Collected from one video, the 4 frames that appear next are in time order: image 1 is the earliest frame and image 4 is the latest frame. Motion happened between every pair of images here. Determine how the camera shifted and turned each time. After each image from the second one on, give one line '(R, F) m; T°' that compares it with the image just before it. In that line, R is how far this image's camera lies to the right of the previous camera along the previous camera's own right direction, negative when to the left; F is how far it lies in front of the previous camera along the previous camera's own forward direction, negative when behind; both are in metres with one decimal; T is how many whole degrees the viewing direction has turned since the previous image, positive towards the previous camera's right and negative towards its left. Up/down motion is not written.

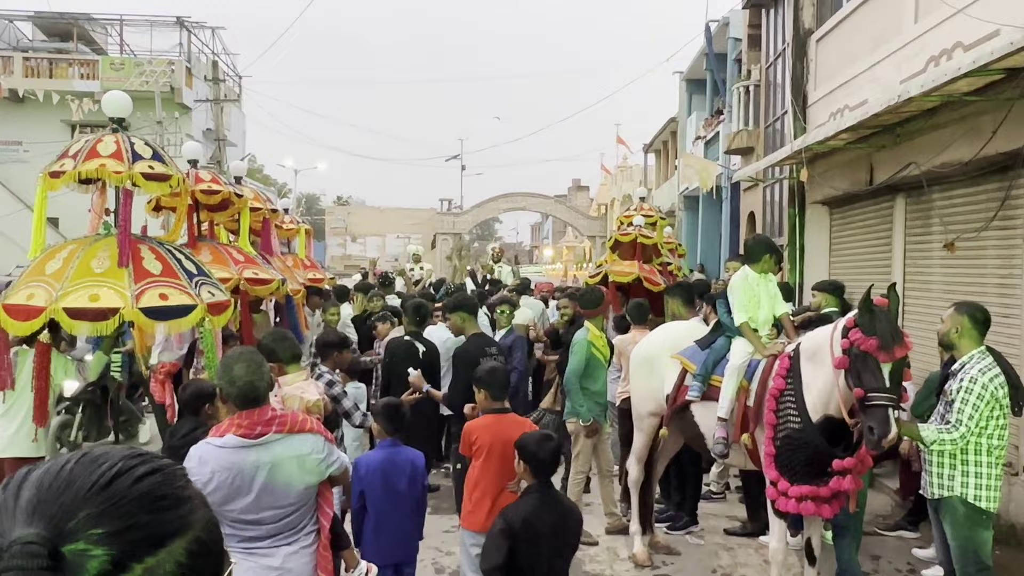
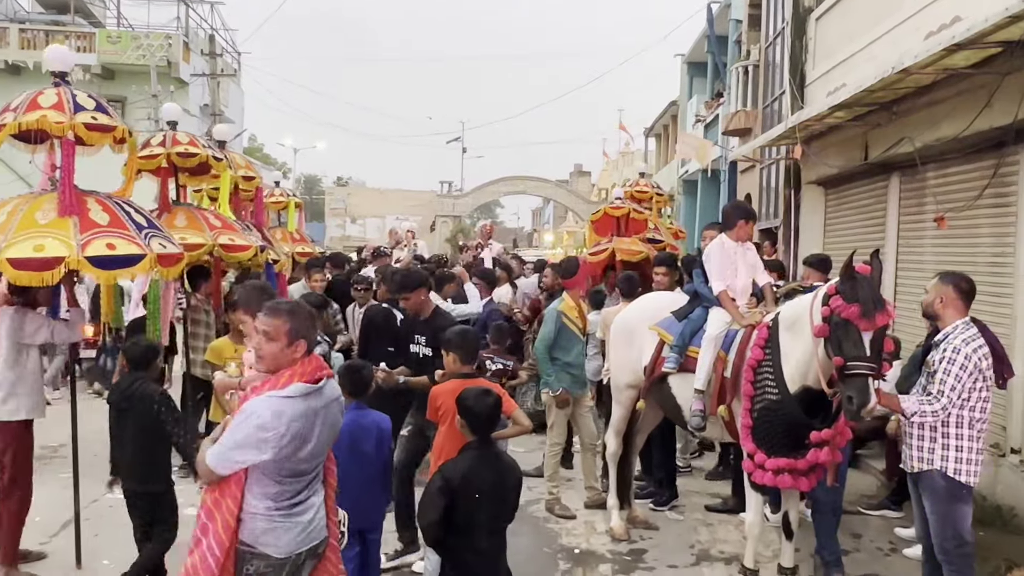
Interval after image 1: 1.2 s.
(+0.5, -0.1) m; -5°
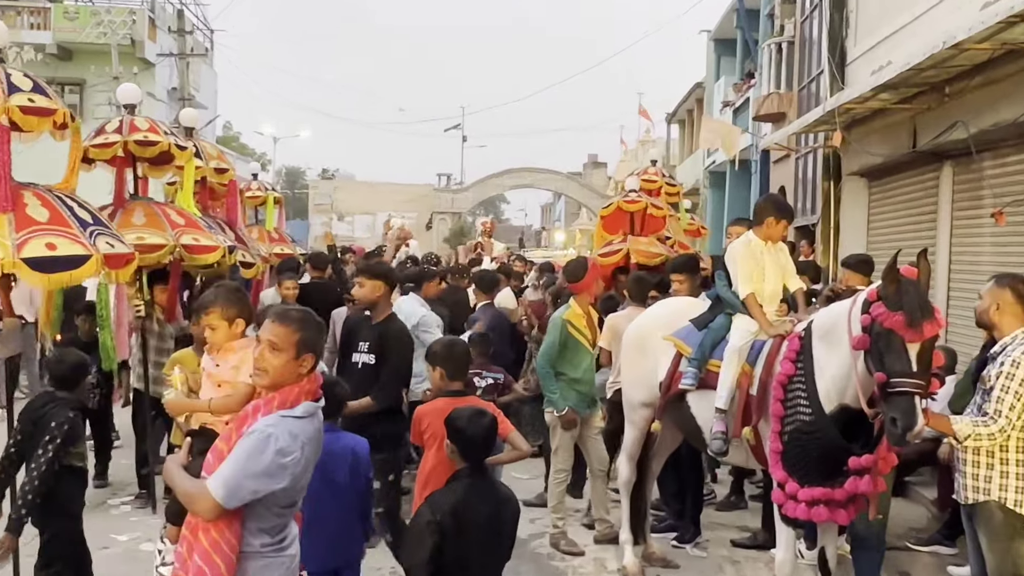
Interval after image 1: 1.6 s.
(+0.1, +0.5) m; -2°
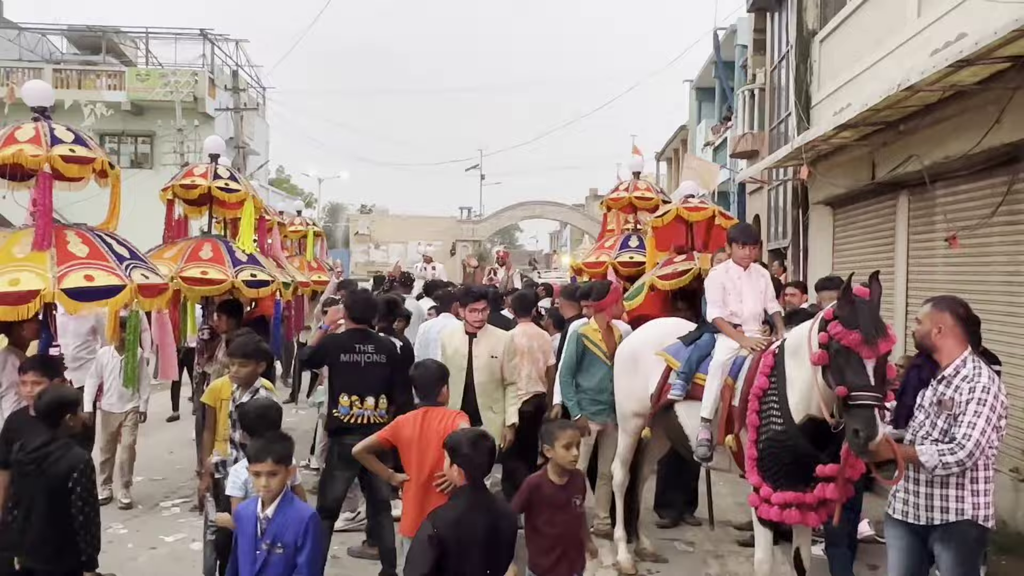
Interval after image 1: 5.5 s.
(+0.3, -0.9) m; -4°
